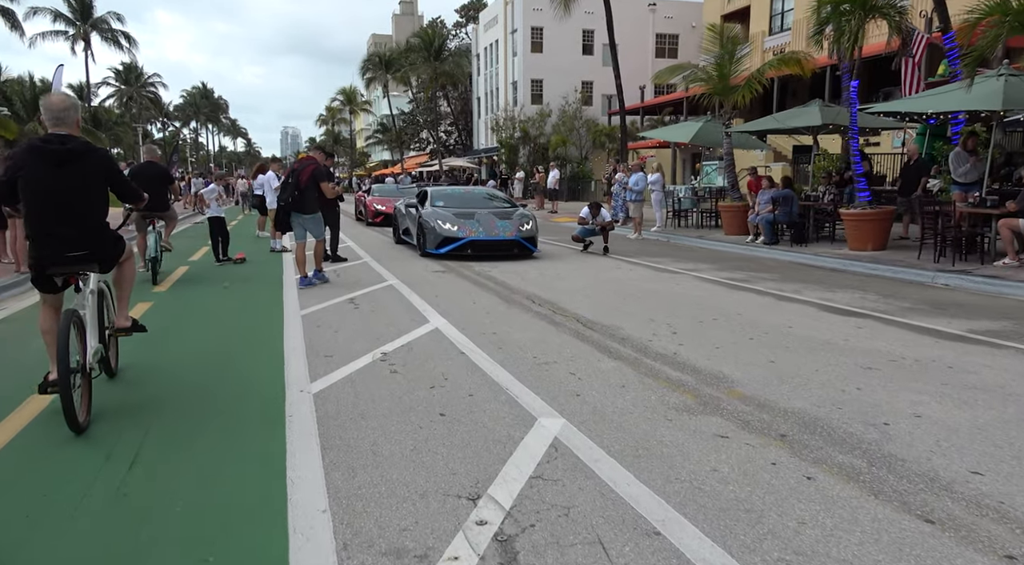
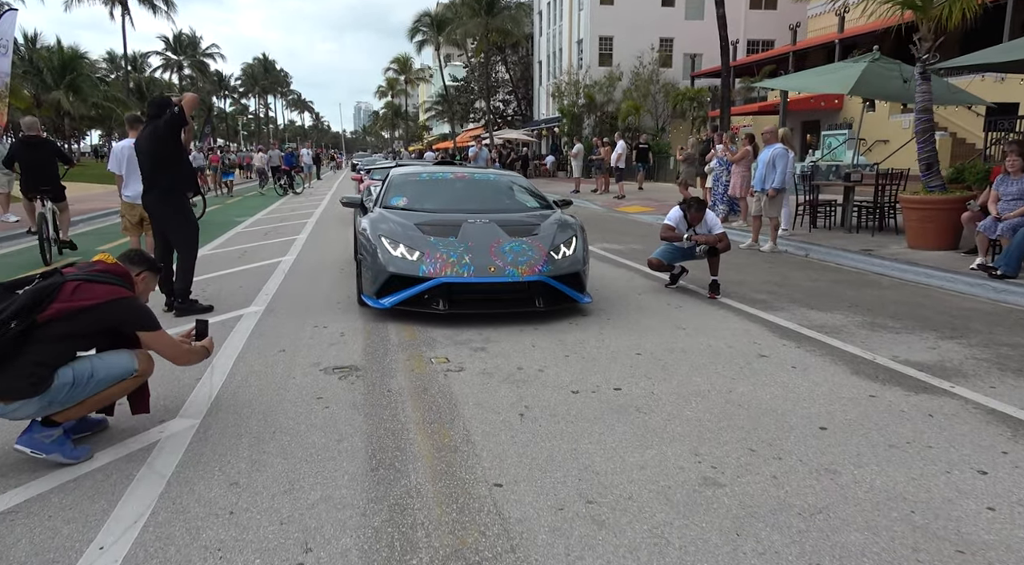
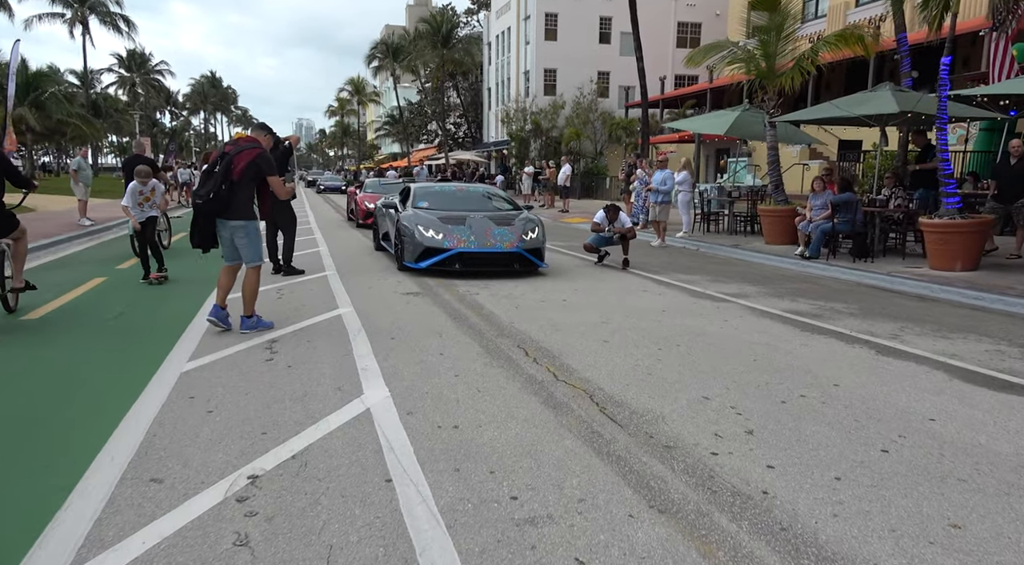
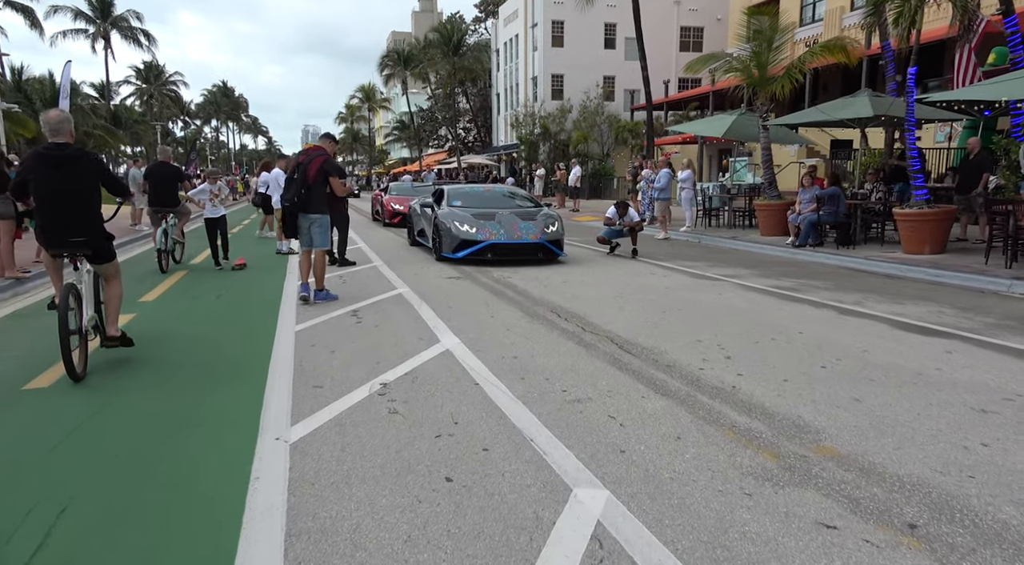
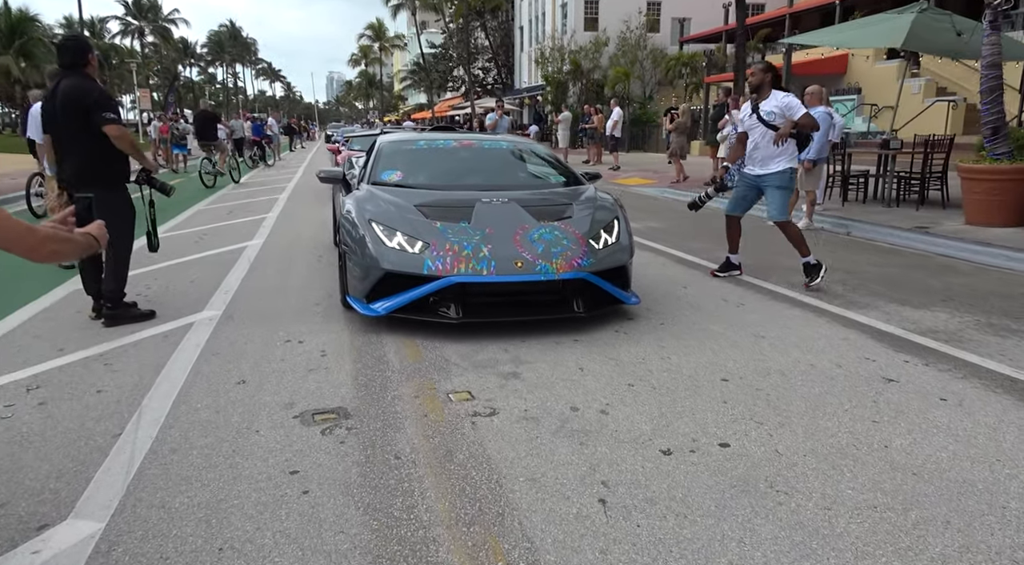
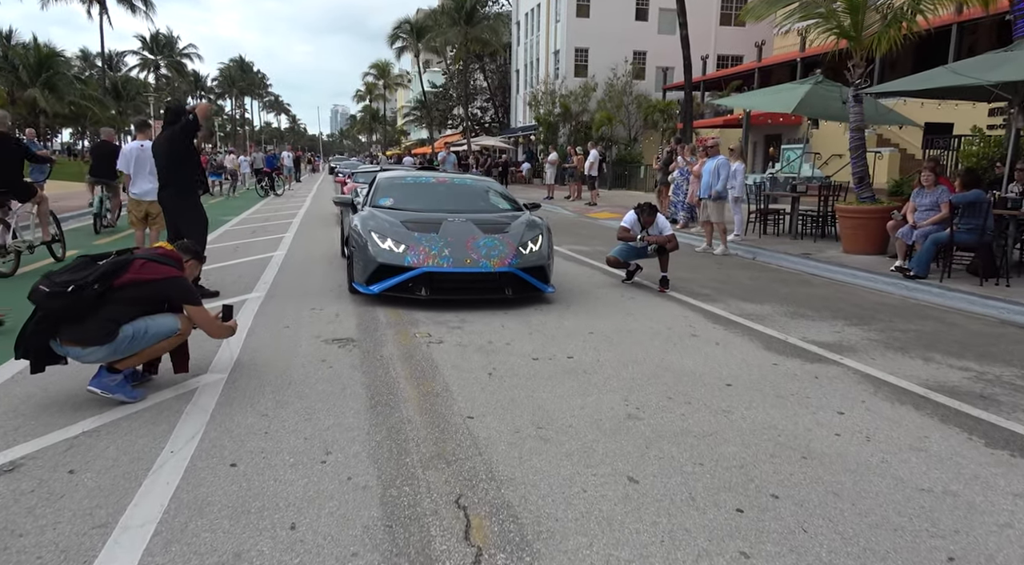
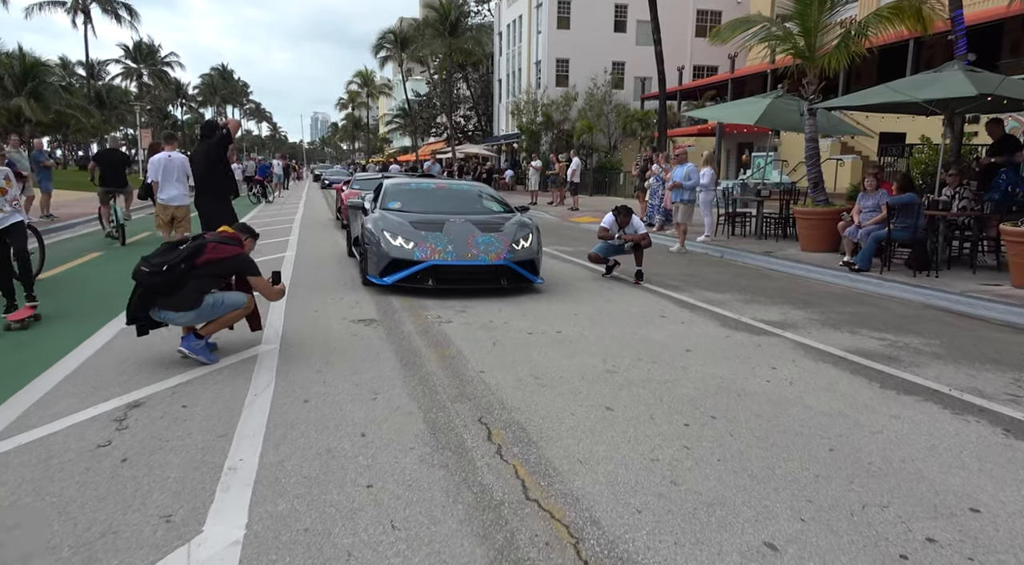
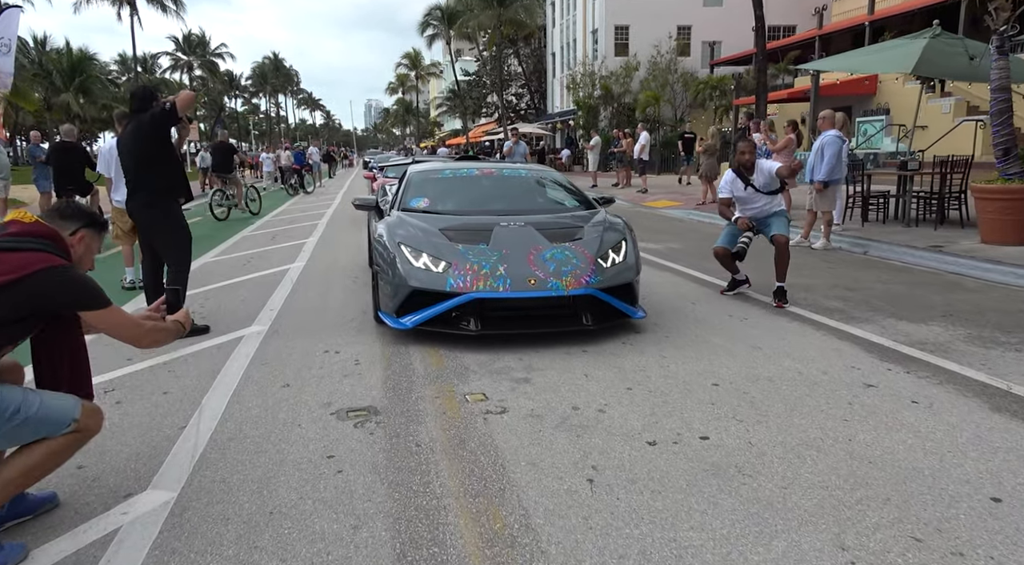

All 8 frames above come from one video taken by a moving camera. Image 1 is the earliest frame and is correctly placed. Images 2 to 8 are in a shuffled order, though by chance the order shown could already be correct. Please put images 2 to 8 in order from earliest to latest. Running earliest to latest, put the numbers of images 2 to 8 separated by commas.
4, 3, 7, 6, 2, 8, 5
